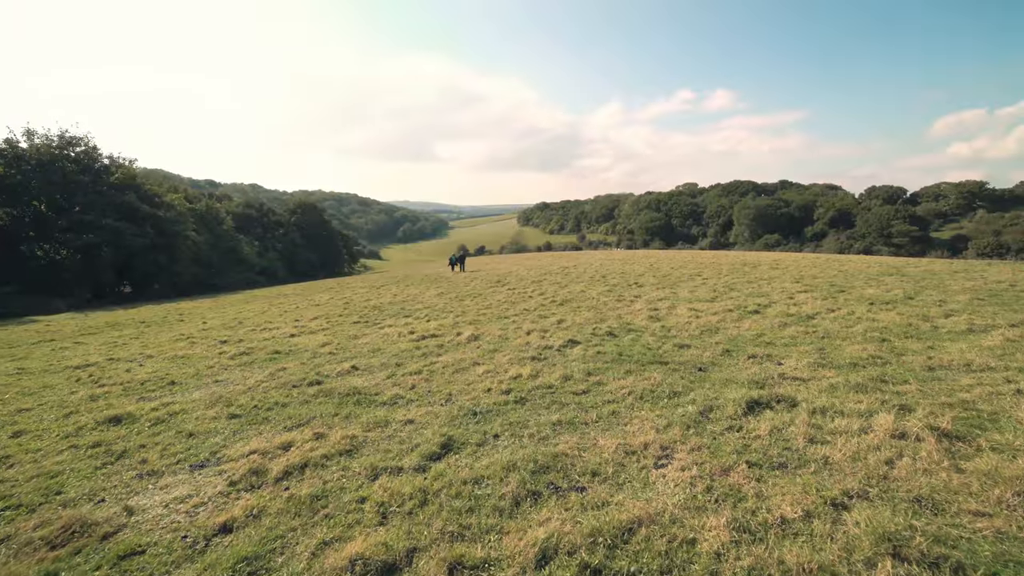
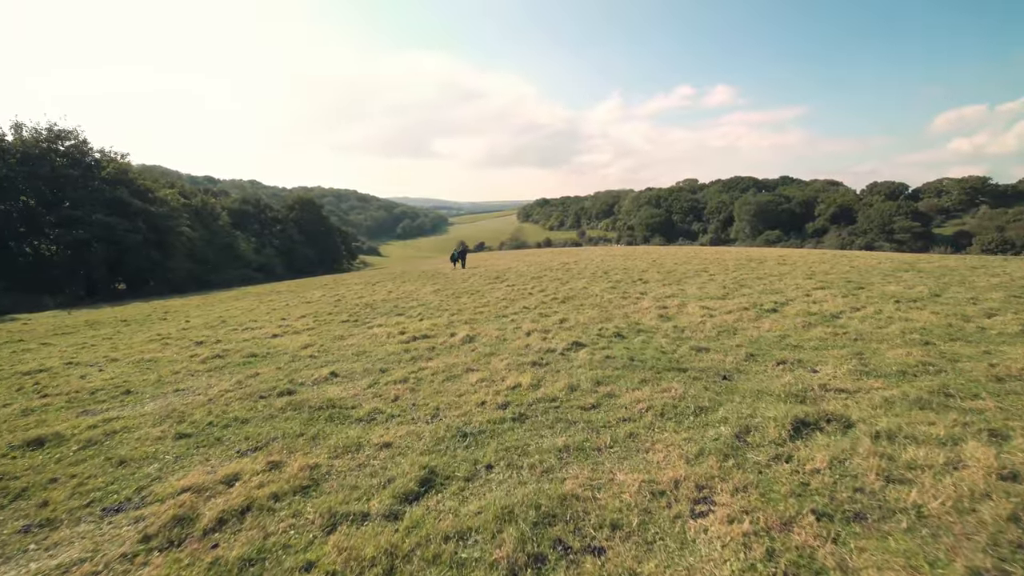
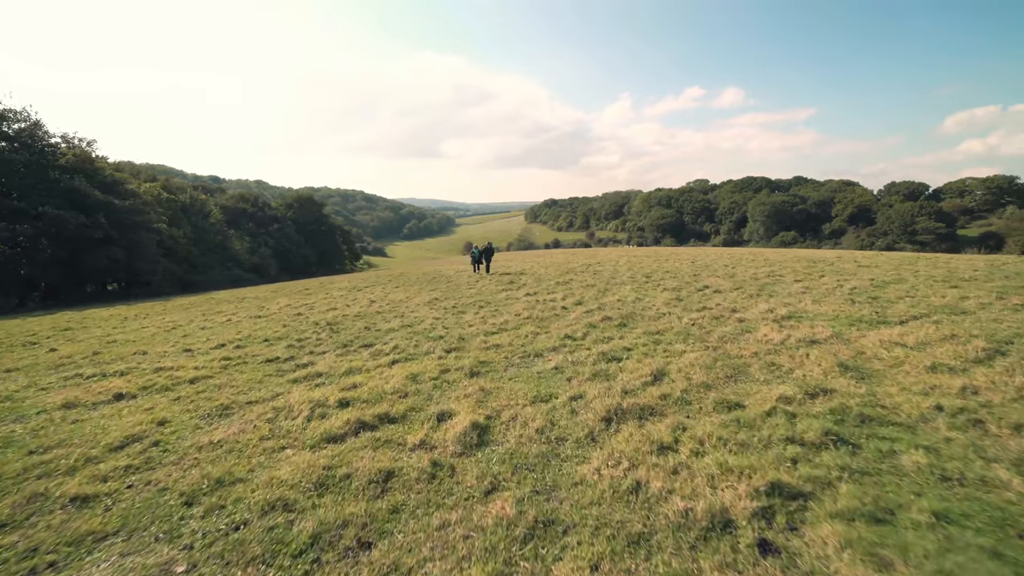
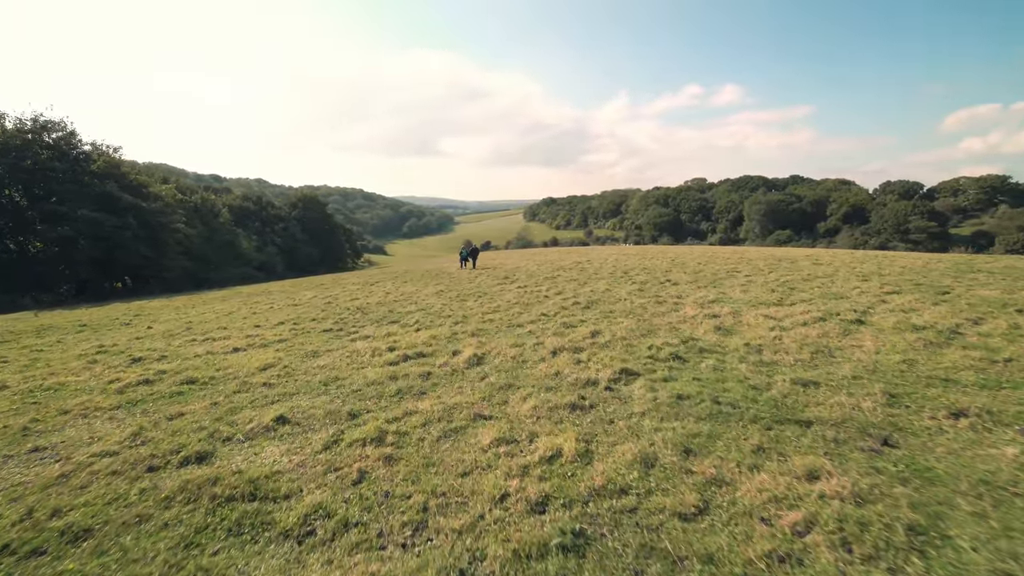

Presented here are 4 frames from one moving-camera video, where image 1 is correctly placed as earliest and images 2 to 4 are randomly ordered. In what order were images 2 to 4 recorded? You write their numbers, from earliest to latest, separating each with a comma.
2, 4, 3
